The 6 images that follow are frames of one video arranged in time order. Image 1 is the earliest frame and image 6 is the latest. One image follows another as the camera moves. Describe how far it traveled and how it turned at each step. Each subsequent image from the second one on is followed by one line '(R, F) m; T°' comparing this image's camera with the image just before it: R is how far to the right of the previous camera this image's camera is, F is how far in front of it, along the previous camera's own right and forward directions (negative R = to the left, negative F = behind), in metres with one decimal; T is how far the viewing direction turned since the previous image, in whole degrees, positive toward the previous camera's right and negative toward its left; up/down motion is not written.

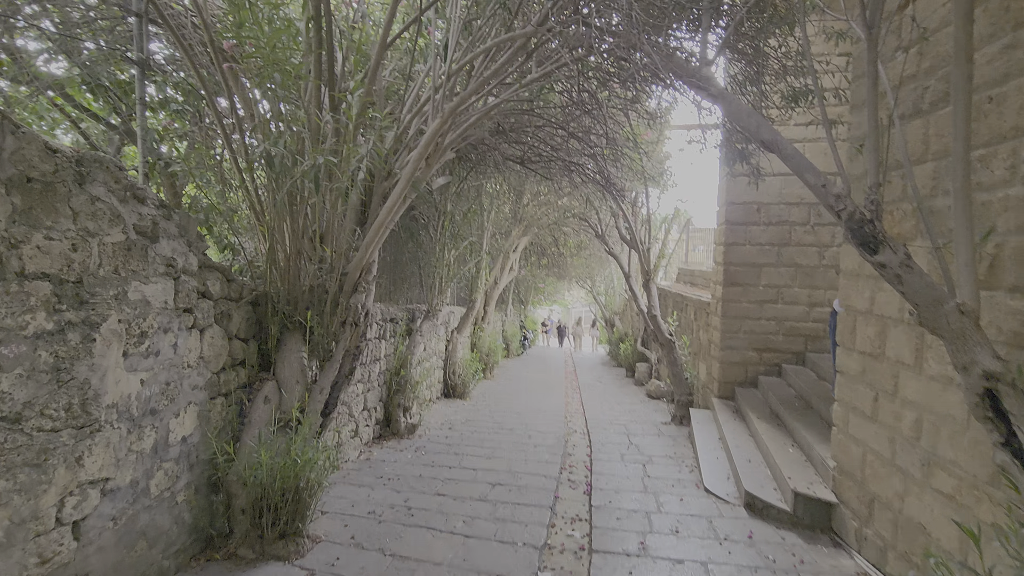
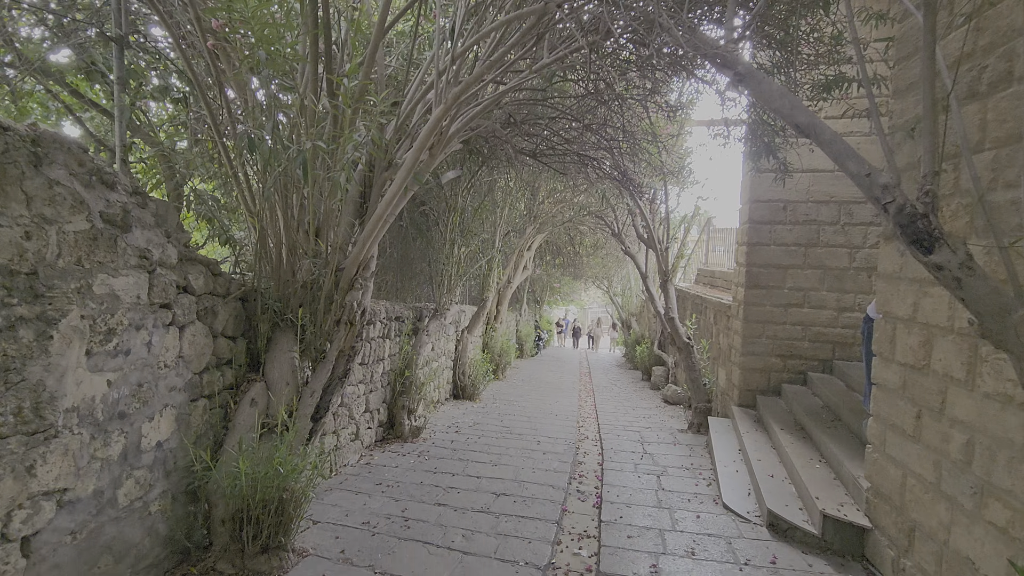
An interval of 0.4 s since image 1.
(+0.1, +0.2) m; -2°
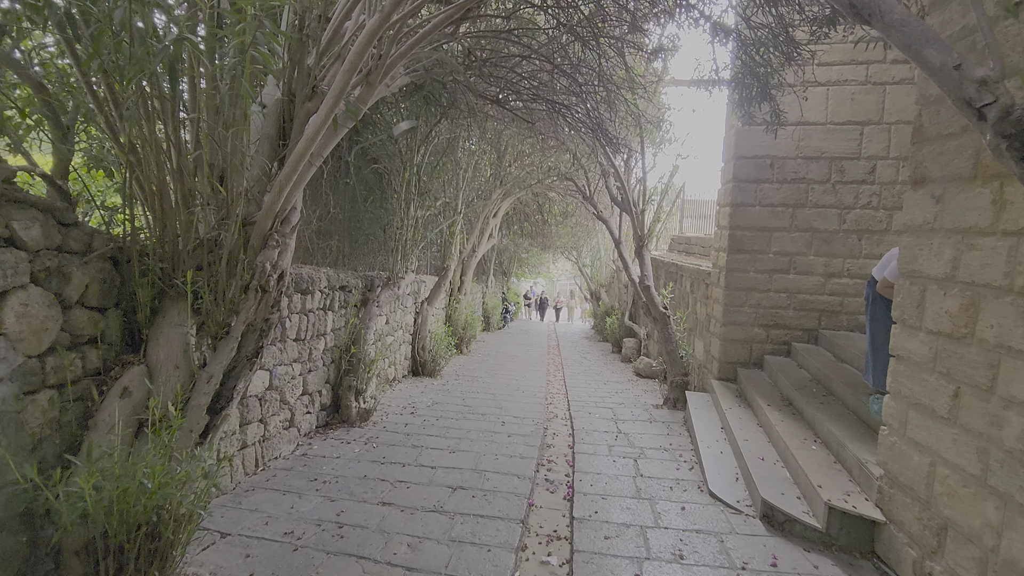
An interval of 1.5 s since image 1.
(+0.1, +0.6) m; +3°
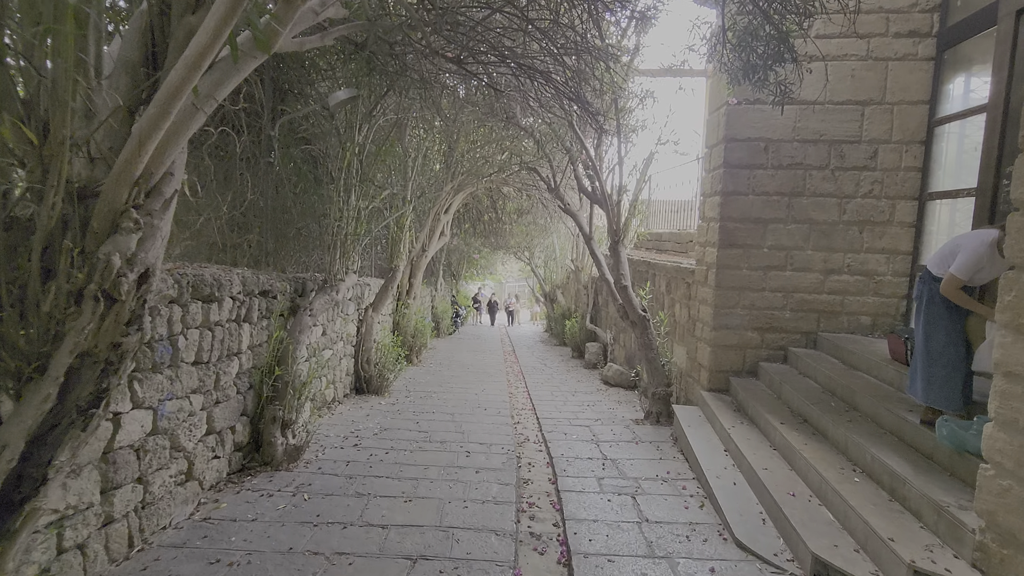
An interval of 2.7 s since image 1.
(-0.2, +0.8) m; +6°
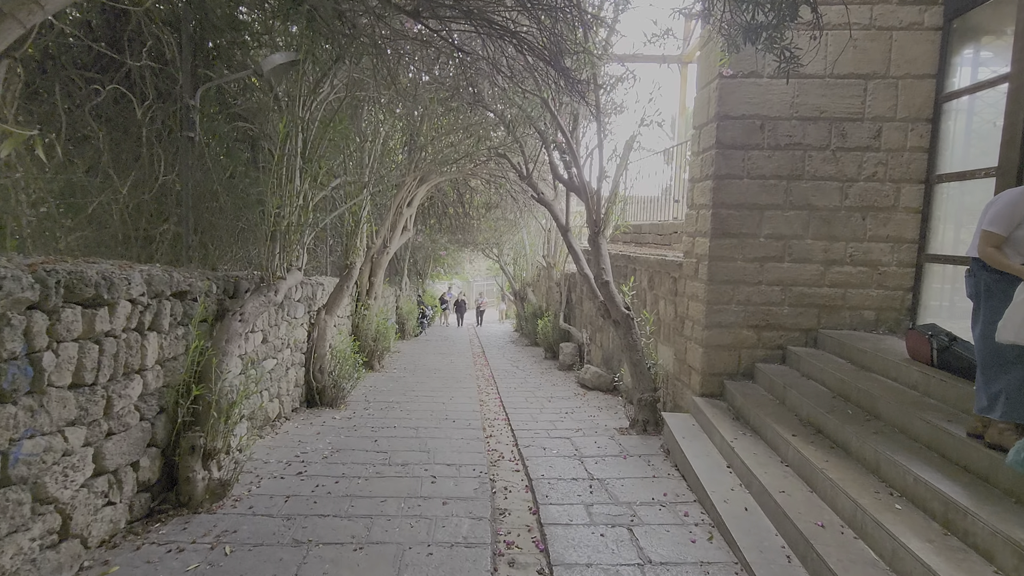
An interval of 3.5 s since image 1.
(0.0, +0.6) m; +4°
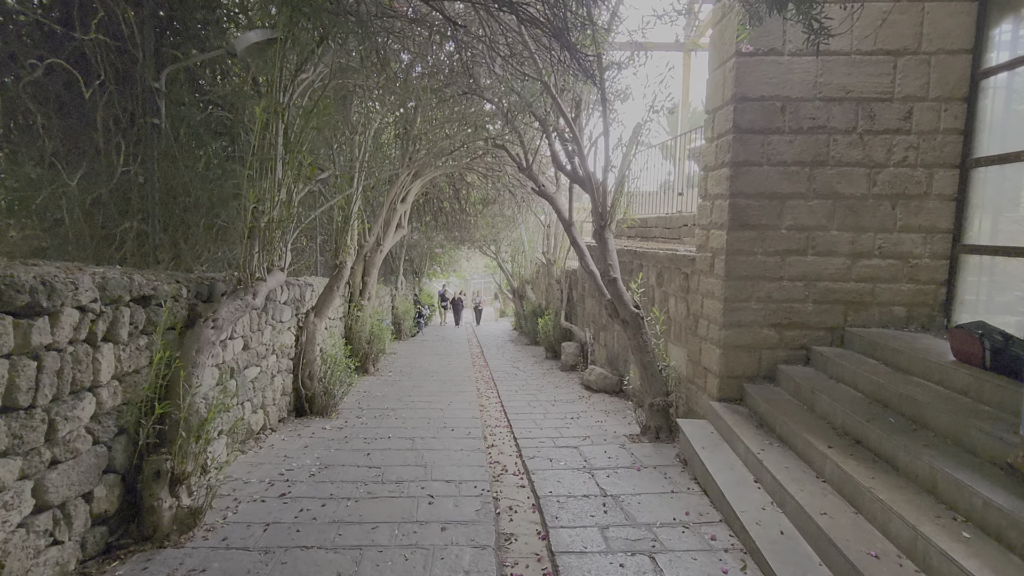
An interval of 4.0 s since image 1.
(0.0, +0.3) m; 0°
